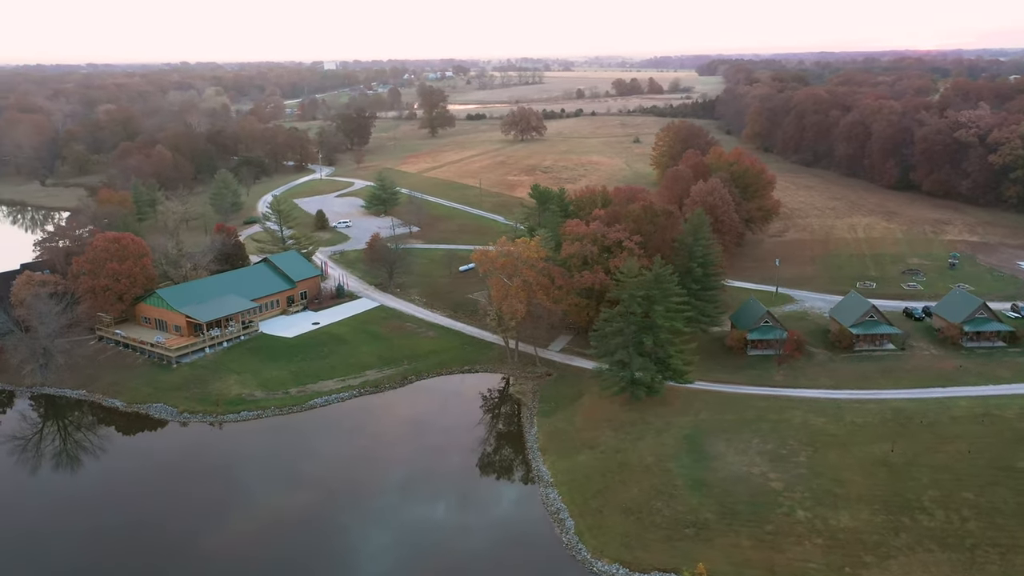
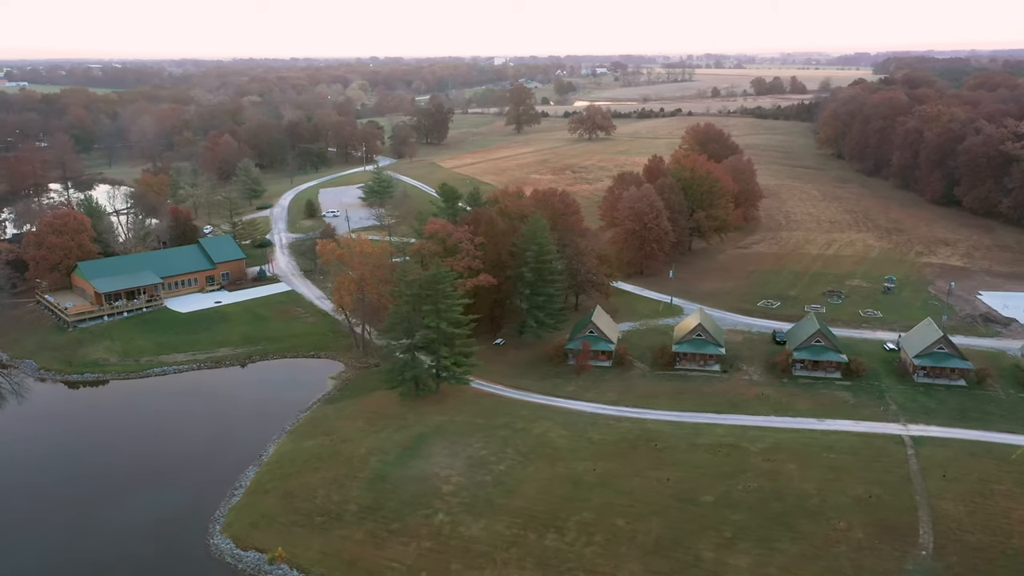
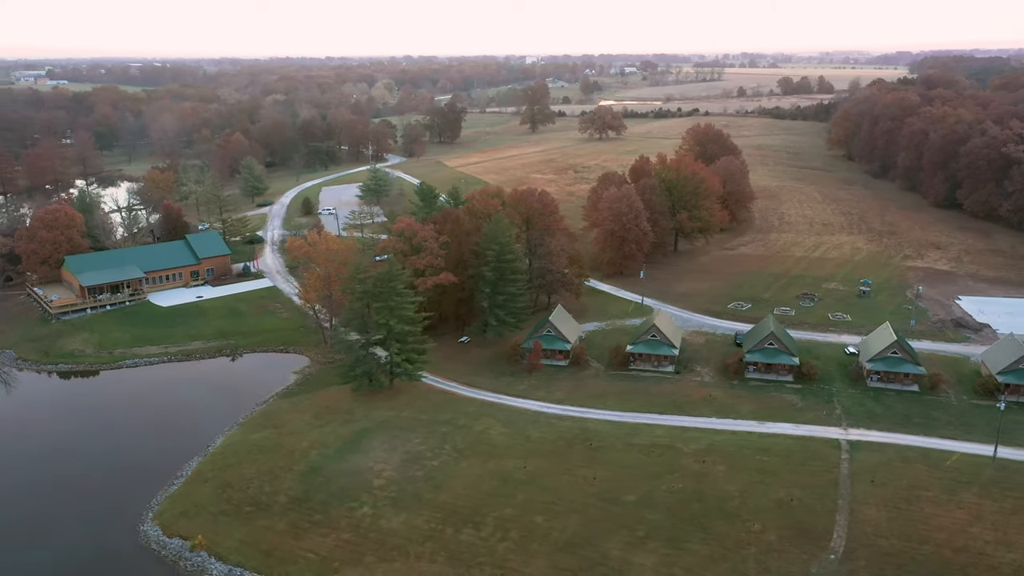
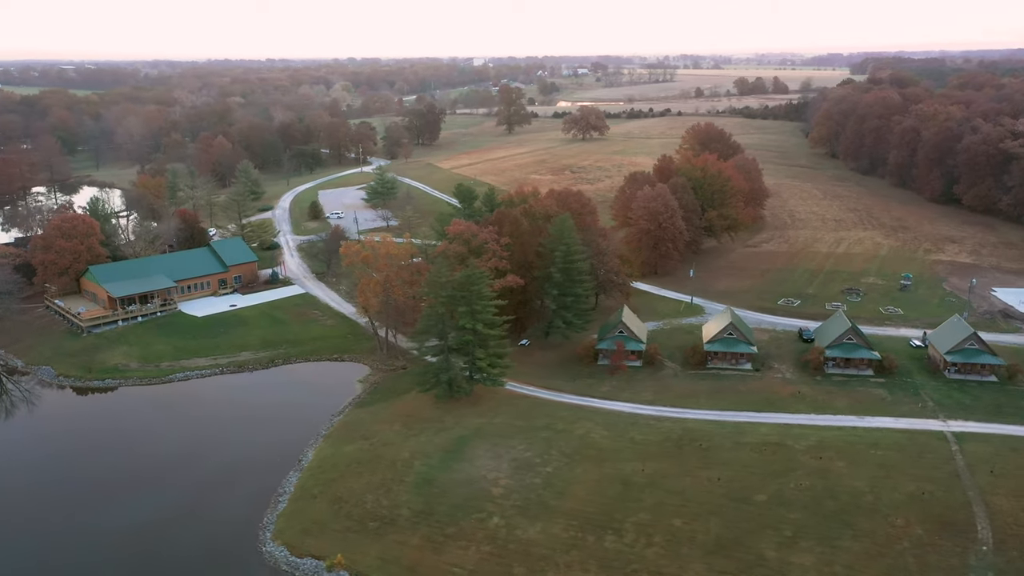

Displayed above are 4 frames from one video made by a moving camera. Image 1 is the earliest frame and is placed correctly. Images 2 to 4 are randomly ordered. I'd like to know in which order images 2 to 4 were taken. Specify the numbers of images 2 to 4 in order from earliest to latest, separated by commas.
4, 2, 3
